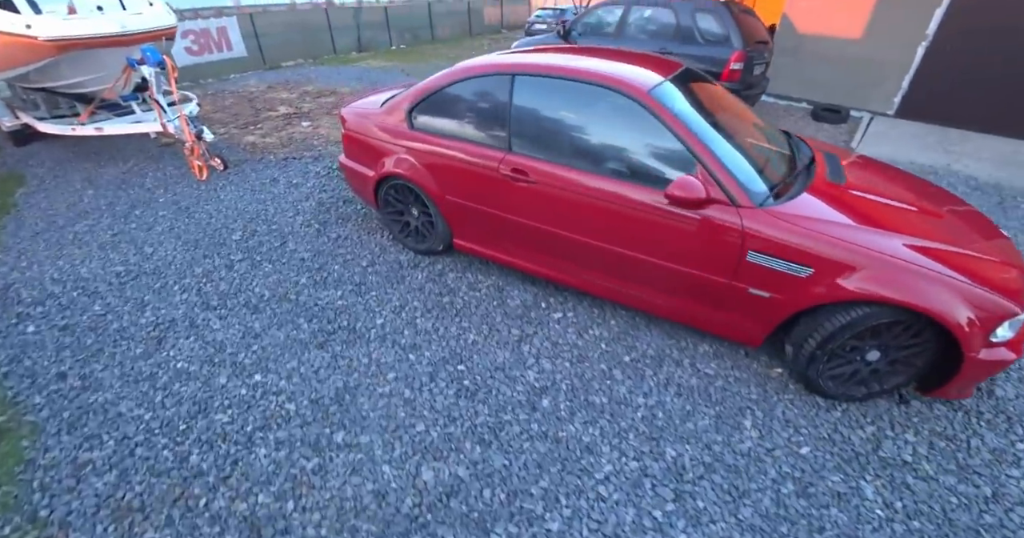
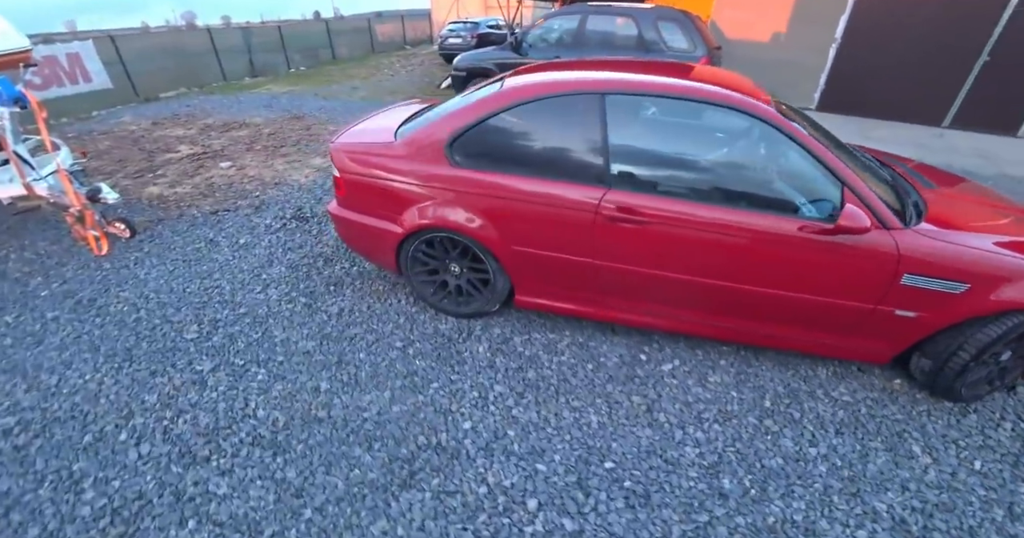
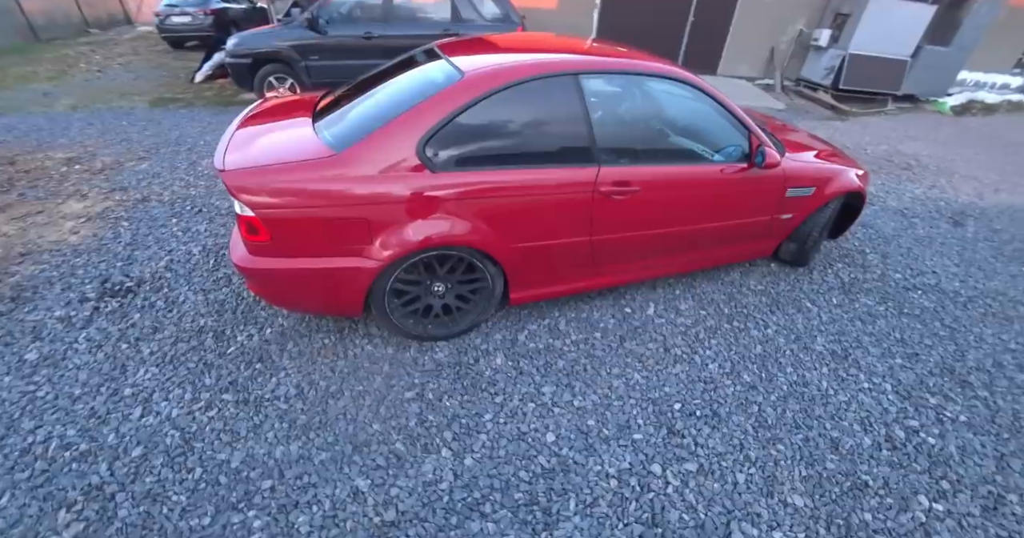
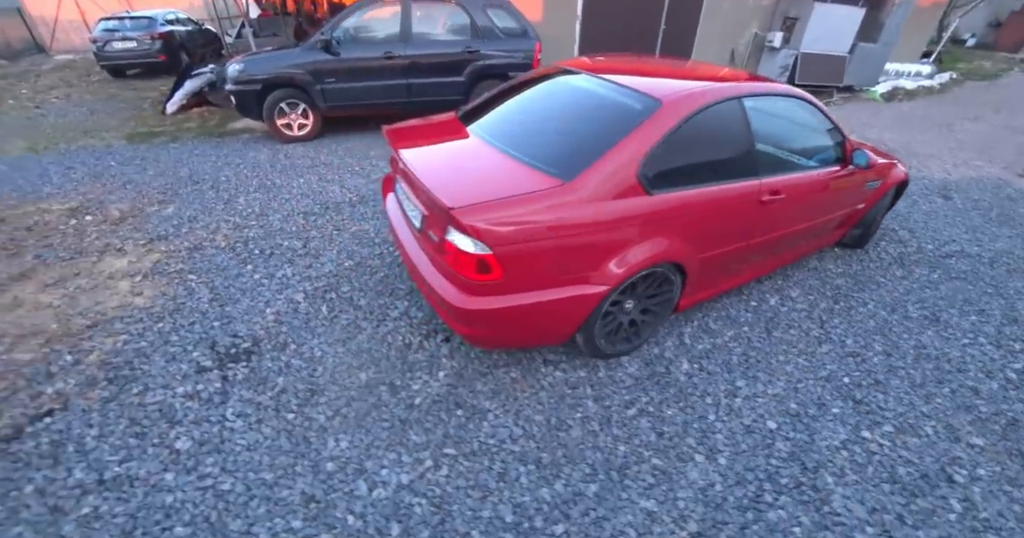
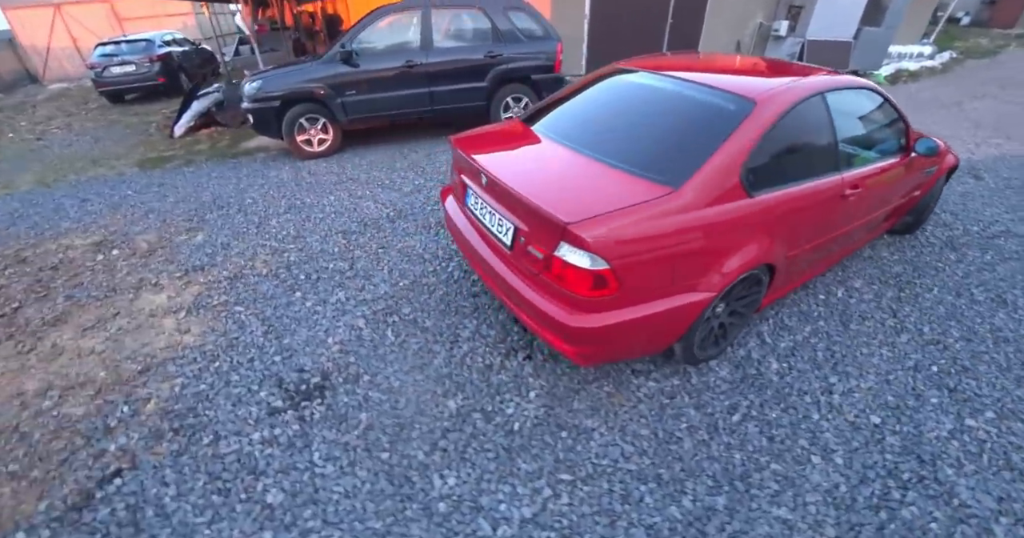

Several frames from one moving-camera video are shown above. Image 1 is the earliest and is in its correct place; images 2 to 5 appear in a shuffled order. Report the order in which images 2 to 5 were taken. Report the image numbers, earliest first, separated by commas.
2, 3, 4, 5
